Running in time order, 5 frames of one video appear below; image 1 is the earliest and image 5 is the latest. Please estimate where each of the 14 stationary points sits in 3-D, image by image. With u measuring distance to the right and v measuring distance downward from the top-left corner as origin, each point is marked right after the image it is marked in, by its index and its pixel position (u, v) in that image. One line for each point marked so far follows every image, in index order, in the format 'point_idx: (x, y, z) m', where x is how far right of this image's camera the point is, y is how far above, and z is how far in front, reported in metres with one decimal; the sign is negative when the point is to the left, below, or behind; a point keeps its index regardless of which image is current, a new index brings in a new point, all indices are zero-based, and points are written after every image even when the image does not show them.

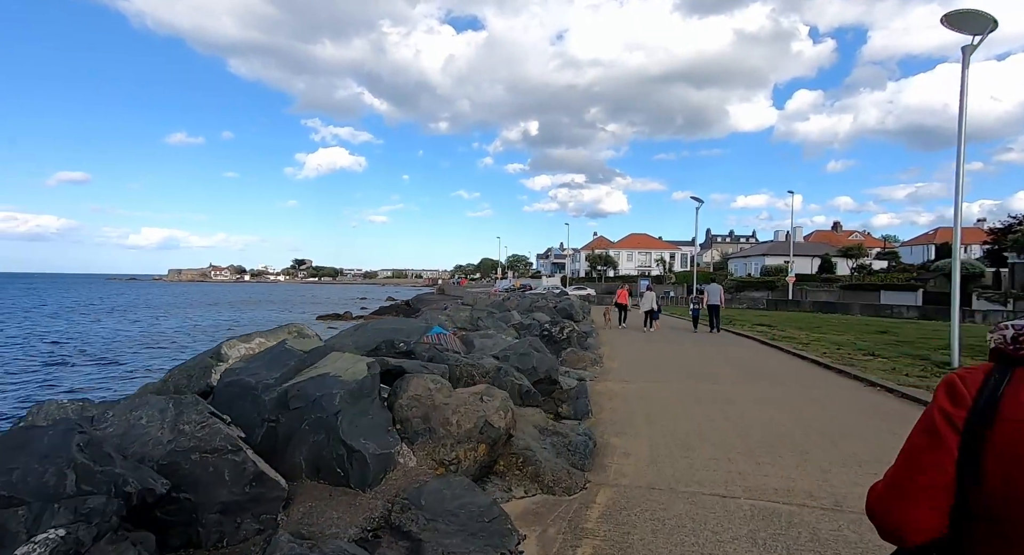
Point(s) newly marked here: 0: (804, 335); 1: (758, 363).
0: (+9.9, -1.9, +19.0) m
1: (+5.1, -1.8, +11.5) m
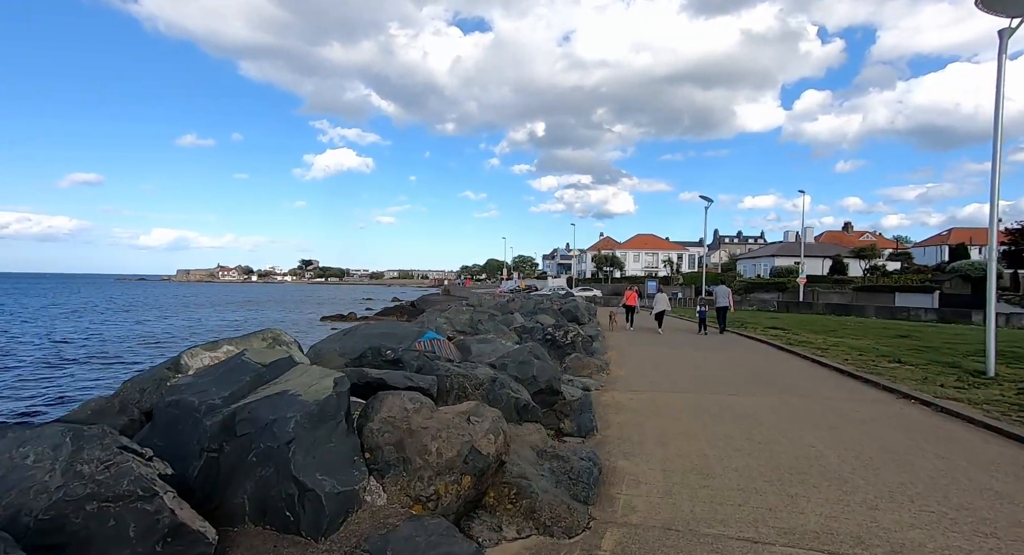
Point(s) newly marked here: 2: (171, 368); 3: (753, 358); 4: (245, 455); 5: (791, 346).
0: (+10.0, -2.0, +18.2) m
1: (+5.1, -1.8, +10.8) m
2: (-3.3, -0.9, +5.4) m
3: (+5.7, -1.9, +13.2) m
4: (-1.7, -1.1, +3.5) m
5: (+8.0, -2.0, +16.2) m
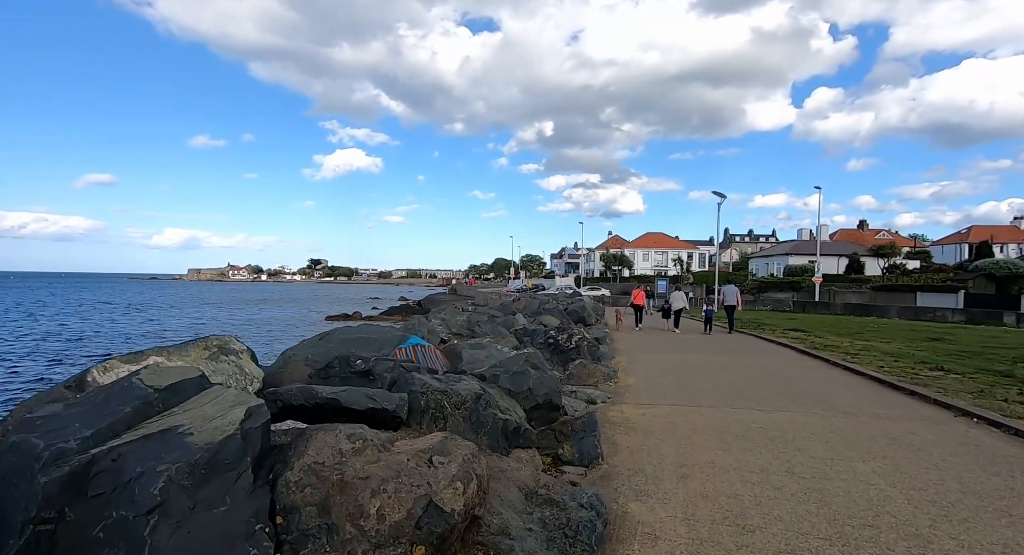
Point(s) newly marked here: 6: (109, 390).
0: (+10.0, -1.9, +16.9) m
1: (+5.0, -1.8, +9.6) m
2: (-3.4, -0.8, +4.3) m
3: (+5.6, -1.9, +12.0) m
4: (-1.8, -1.1, +2.4) m
5: (+8.1, -1.9, +15.0) m
6: (-2.4, -0.7, +3.4) m
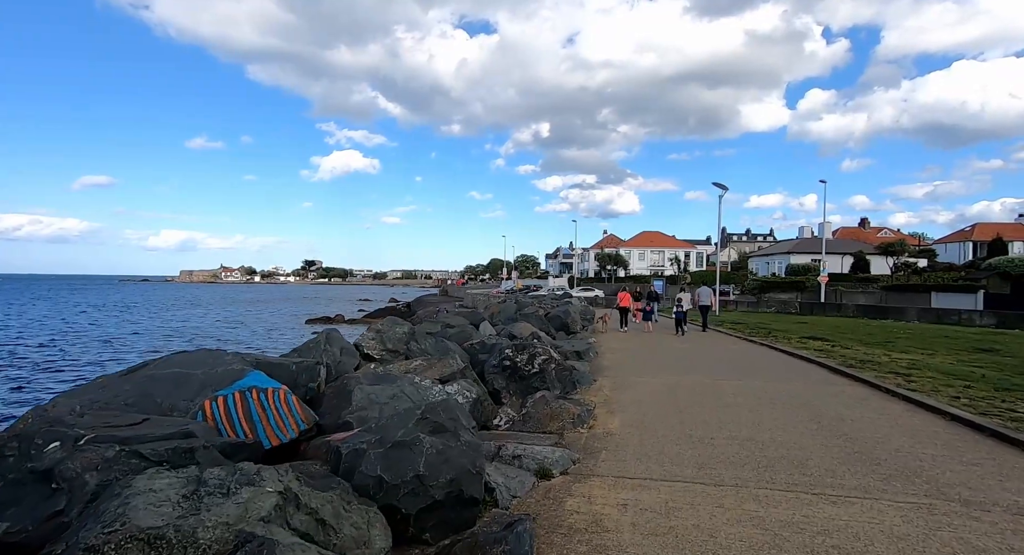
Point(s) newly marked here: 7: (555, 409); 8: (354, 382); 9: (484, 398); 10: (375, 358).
0: (+9.1, -1.9, +13.9) m
1: (+4.2, -1.8, +6.6) m
2: (-4.2, -0.8, +1.2) m
3: (+4.8, -1.8, +9.0) m
4: (-2.6, -1.1, -0.7) m
5: (+7.2, -1.9, +11.9) m
6: (-3.3, -0.7, +0.3) m
7: (+0.6, -1.7, +7.1) m
8: (-1.8, -1.2, +6.3) m
9: (-0.4, -1.6, +7.6) m
10: (-2.5, -1.5, +10.4) m
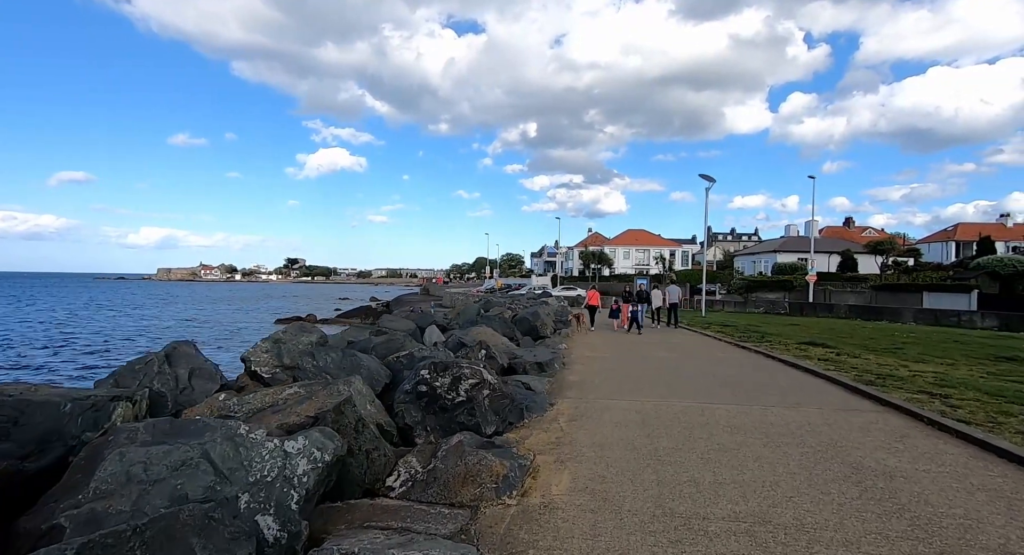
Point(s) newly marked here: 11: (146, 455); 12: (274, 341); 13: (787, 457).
0: (+8.0, -1.9, +11.7) m
1: (+3.3, -1.7, +4.3) m
2: (-5.0, -0.8, -1.3) m
3: (+3.8, -1.8, +6.7) m
4: (-3.3, -1.0, -3.1) m
5: (+6.1, -1.8, +9.7) m
6: (-4.0, -0.6, -2.2) m
7: (-0.3, -1.6, +4.7) m
8: (-2.6, -1.1, +3.9) m
9: (-1.3, -1.6, +5.2) m
10: (-3.5, -1.4, +8.0) m
11: (-2.4, -1.1, +3.6) m
12: (-3.7, -1.0, +9.0) m
13: (+2.8, -1.8, +5.7) m
